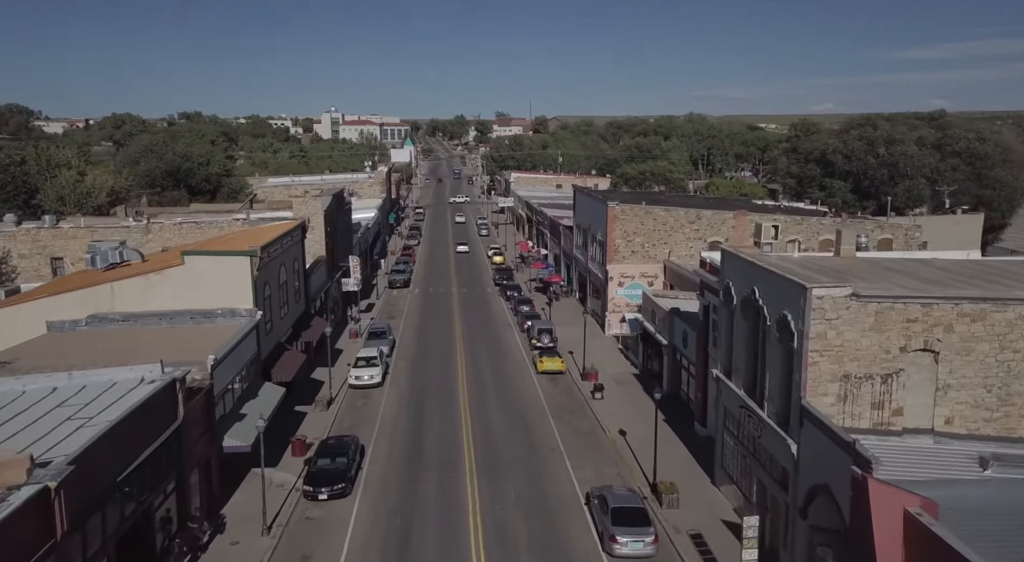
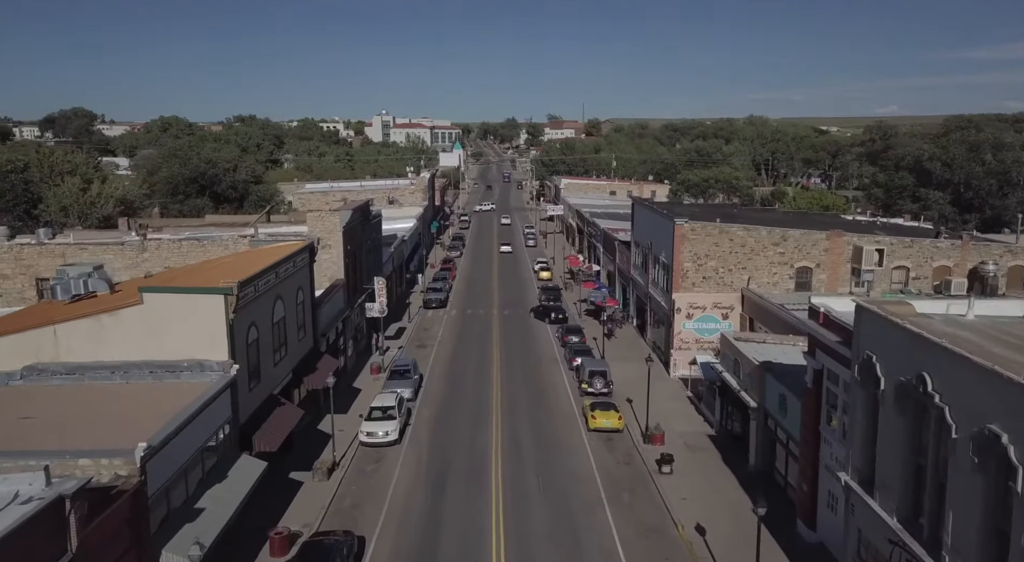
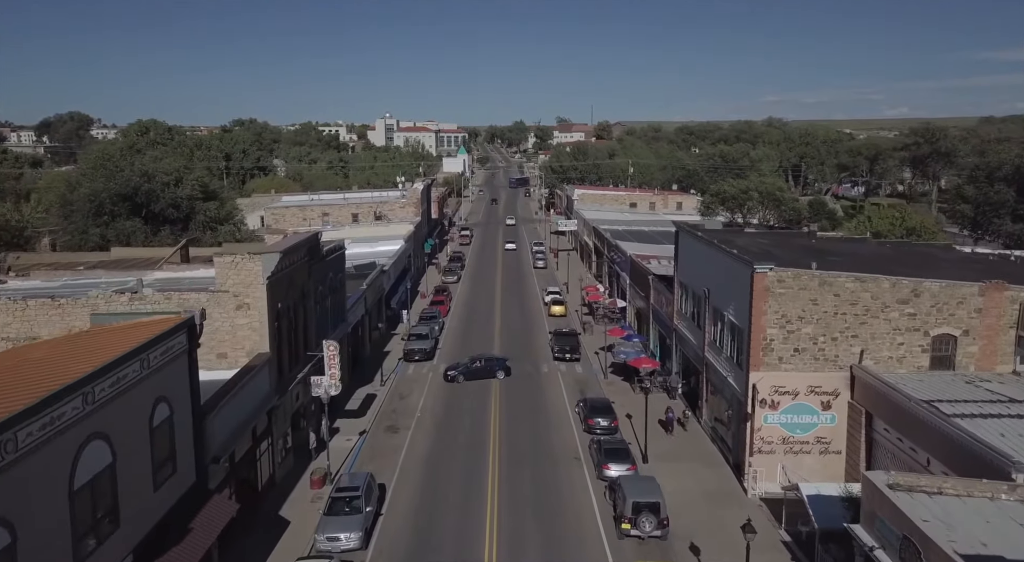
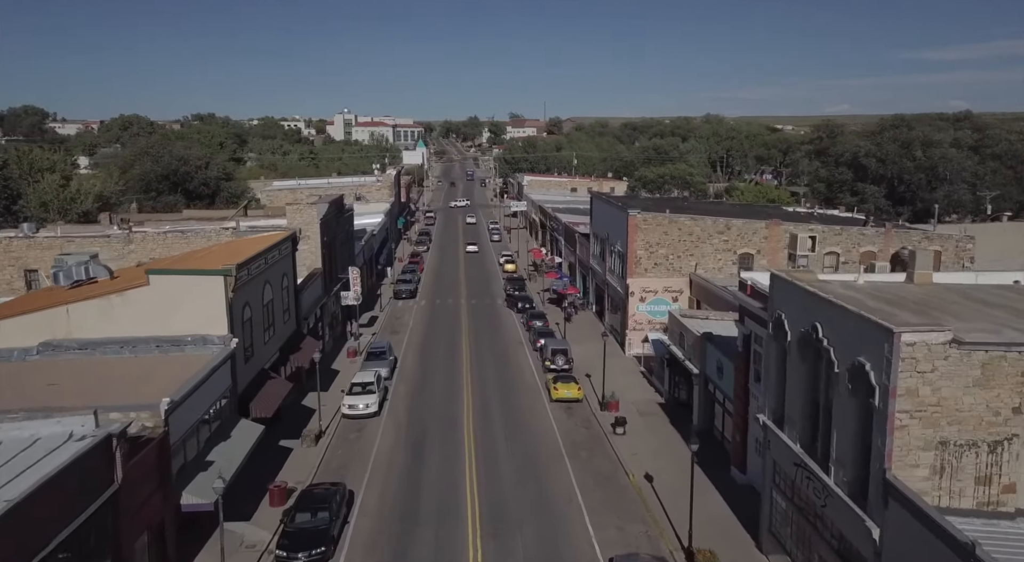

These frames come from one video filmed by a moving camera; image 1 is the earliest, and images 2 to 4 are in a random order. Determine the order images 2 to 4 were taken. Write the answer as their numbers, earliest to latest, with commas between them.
4, 2, 3
